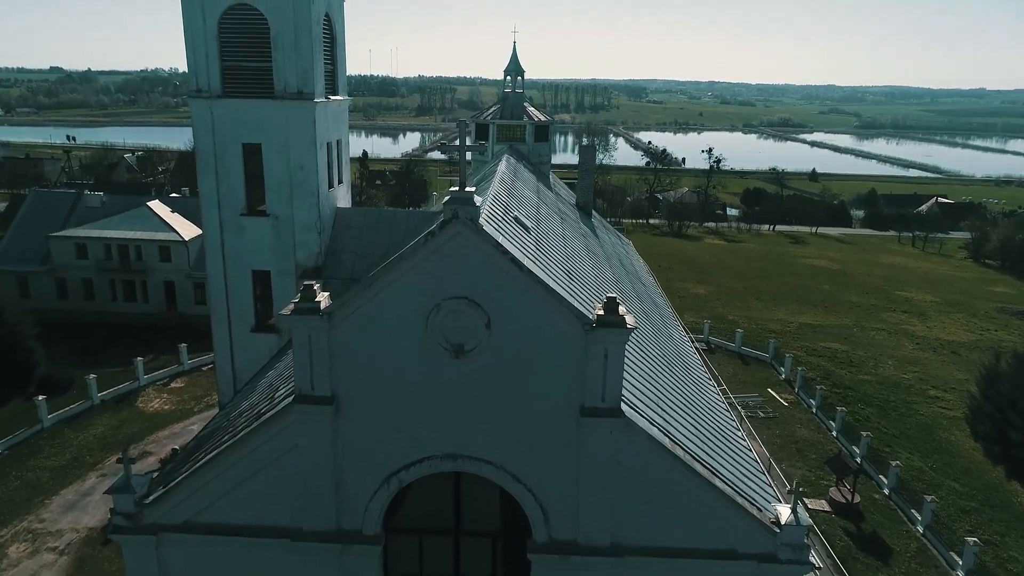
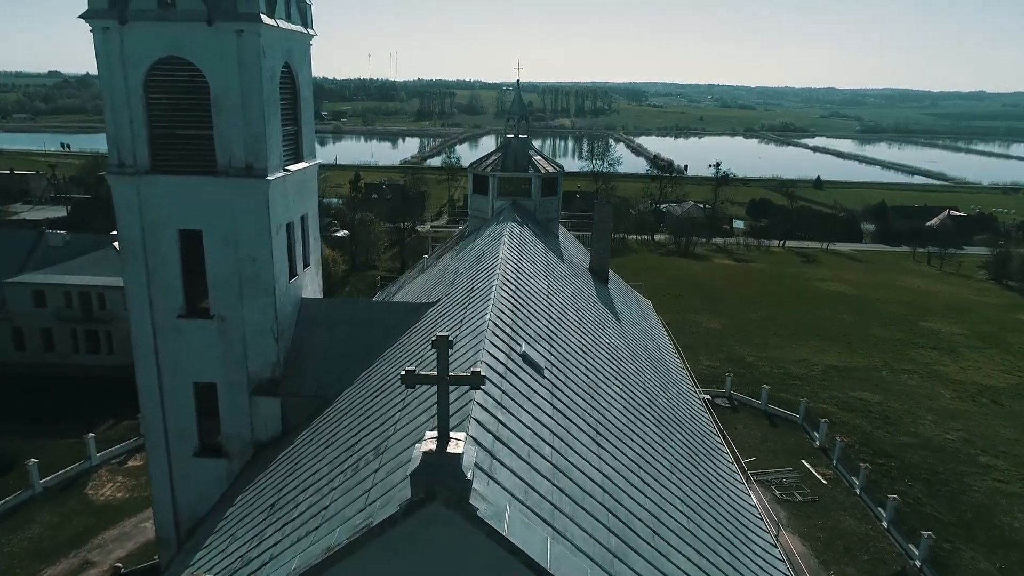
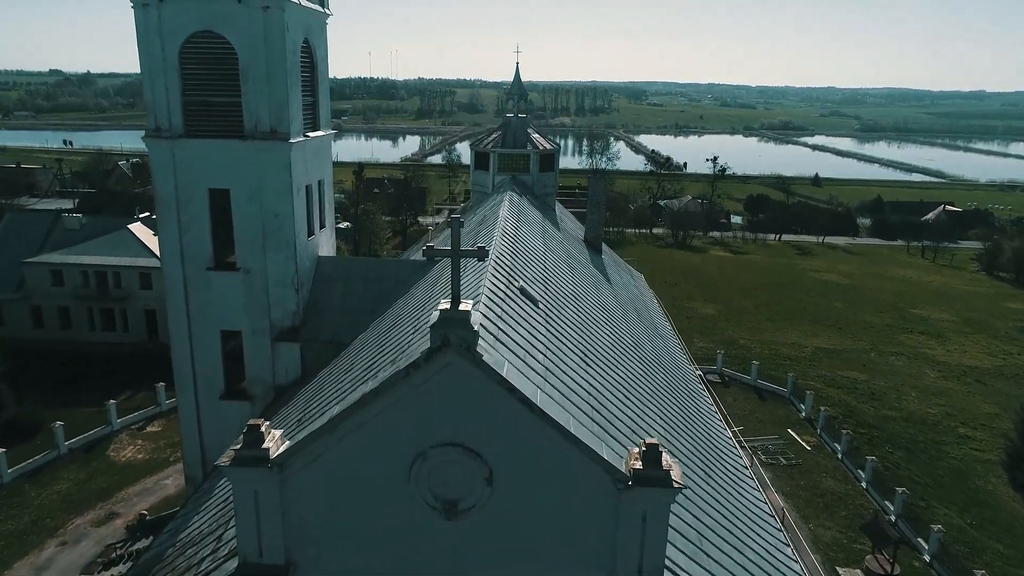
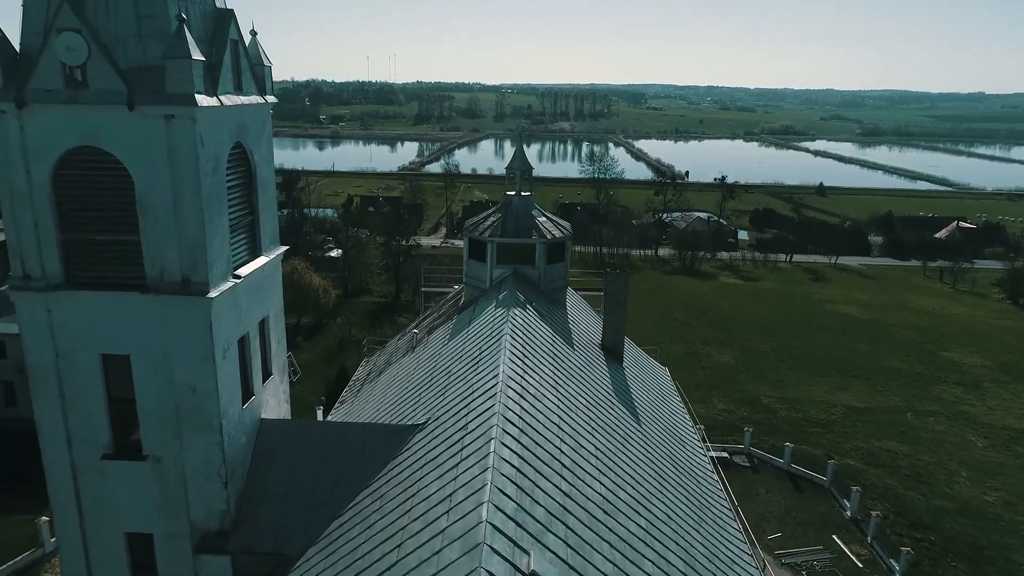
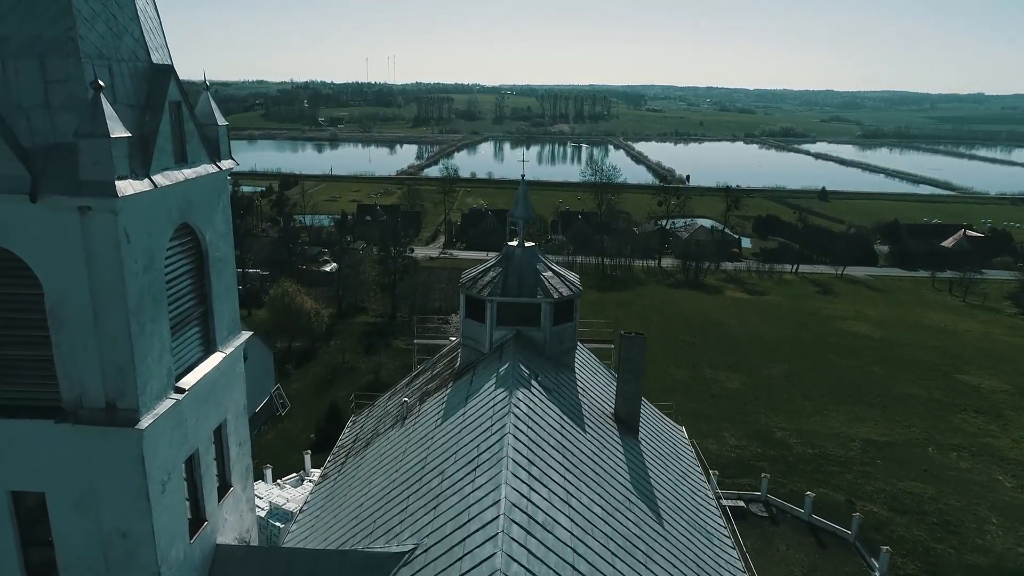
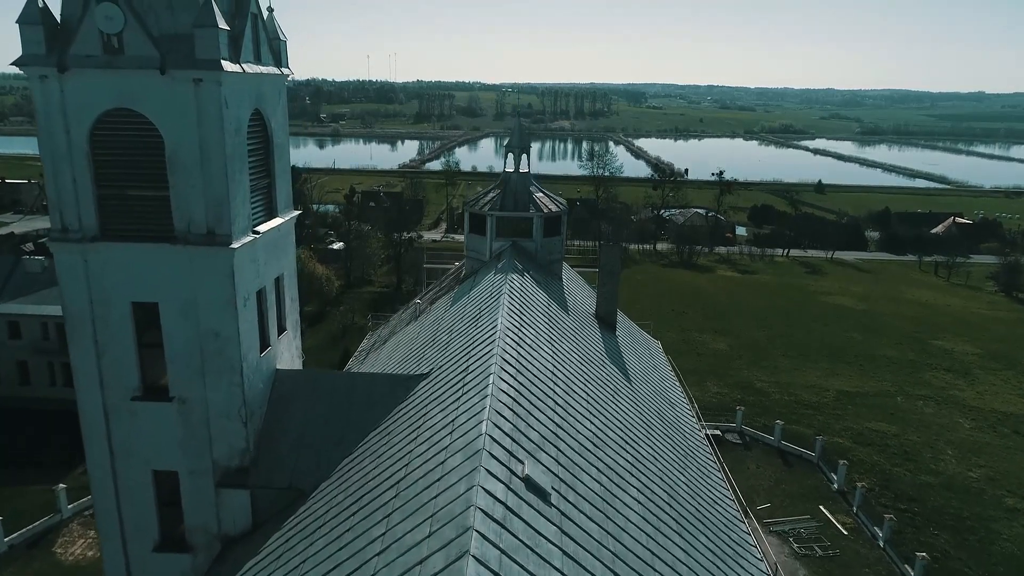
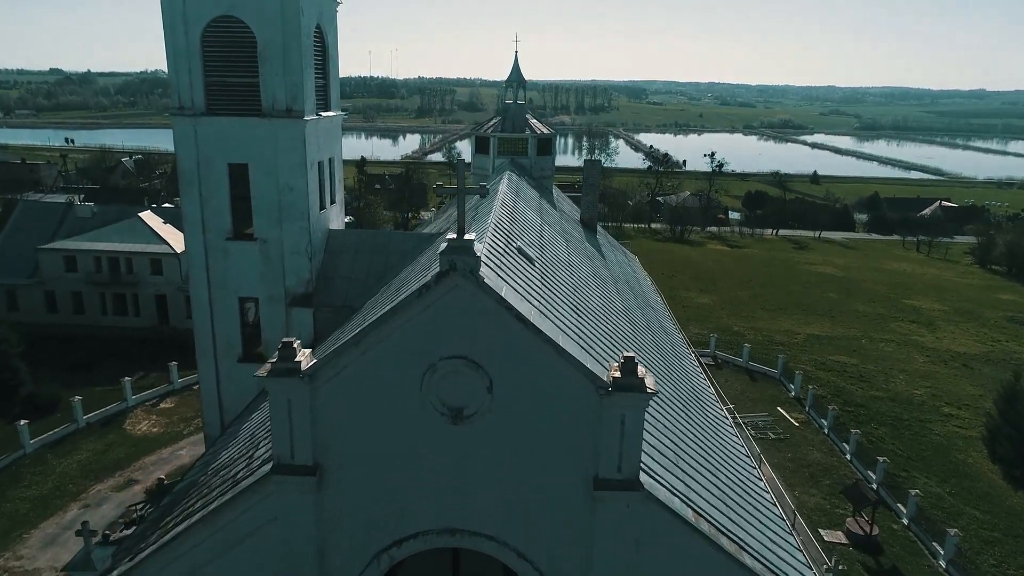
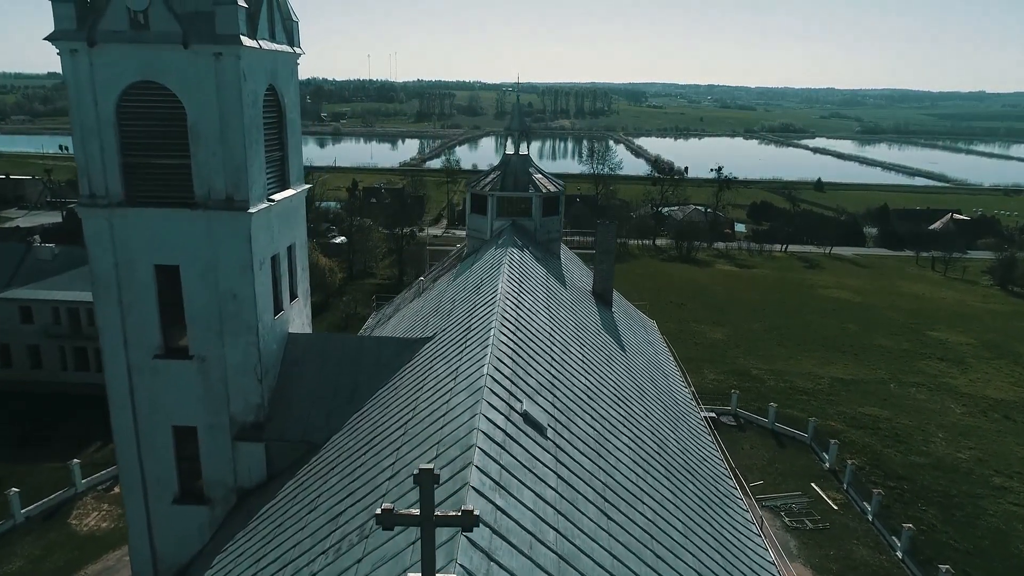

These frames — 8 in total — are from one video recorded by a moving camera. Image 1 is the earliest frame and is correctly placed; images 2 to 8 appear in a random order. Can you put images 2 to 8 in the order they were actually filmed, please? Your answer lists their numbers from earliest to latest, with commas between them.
7, 3, 2, 8, 6, 4, 5
